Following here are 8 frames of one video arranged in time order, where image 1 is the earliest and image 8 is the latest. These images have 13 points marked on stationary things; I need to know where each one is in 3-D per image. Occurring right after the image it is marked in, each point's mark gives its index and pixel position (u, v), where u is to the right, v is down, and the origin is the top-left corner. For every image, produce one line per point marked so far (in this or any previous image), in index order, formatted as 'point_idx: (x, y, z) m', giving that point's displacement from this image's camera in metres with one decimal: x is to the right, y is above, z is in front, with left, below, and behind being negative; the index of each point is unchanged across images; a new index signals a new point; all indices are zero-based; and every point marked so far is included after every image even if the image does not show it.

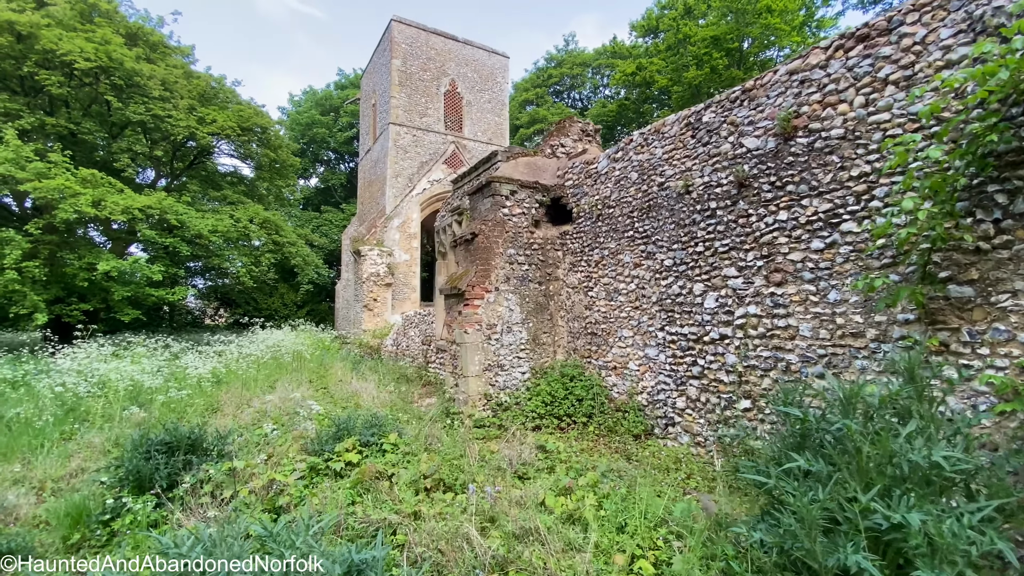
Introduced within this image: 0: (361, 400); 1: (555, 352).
0: (-2.3, -1.7, +7.2) m
1: (+0.6, -1.0, +7.0) m
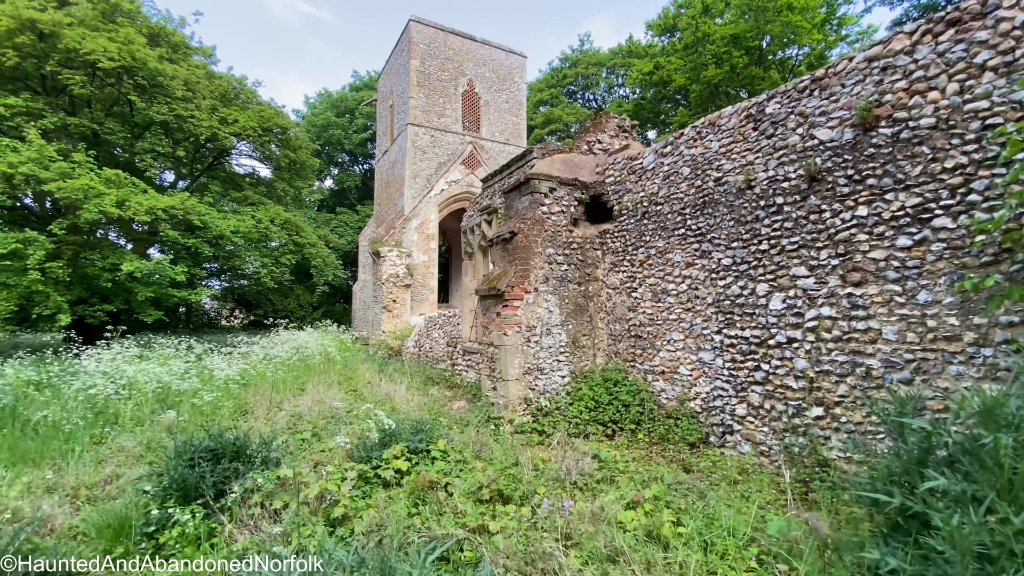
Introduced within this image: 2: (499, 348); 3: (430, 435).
0: (-1.7, -1.7, +7.0) m
1: (+1.2, -1.0, +6.7) m
2: (-0.2, -0.8, +6.3) m
3: (-0.8, -1.5, +4.8) m
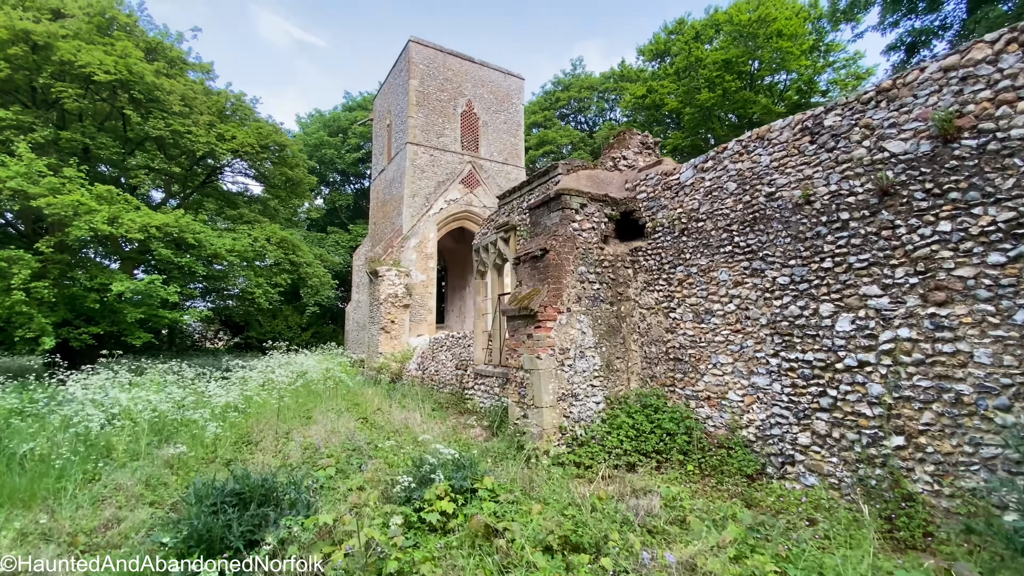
0: (-1.4, -2.0, +6.6) m
1: (+1.6, -1.2, +6.4) m
2: (+0.2, -1.1, +5.9) m
3: (-0.4, -1.7, +4.4) m
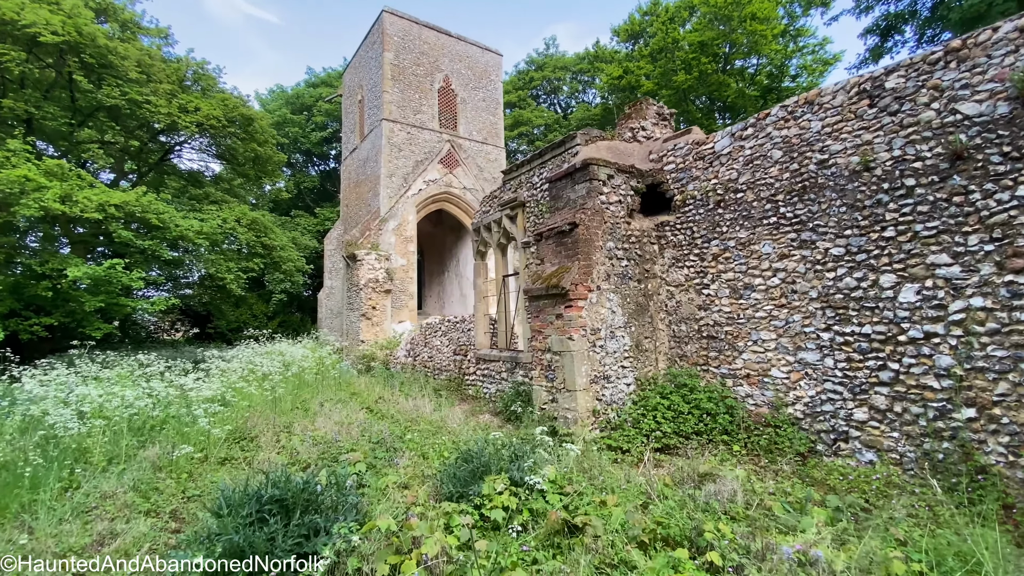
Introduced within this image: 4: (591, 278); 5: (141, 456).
0: (-1.0, -1.7, +6.1) m
1: (+1.9, -0.9, +6.2) m
2: (+0.6, -0.8, +5.6) m
3: (+0.1, -1.4, +4.0) m
4: (+0.9, +0.1, +5.6) m
5: (-4.2, -1.9, +5.4) m
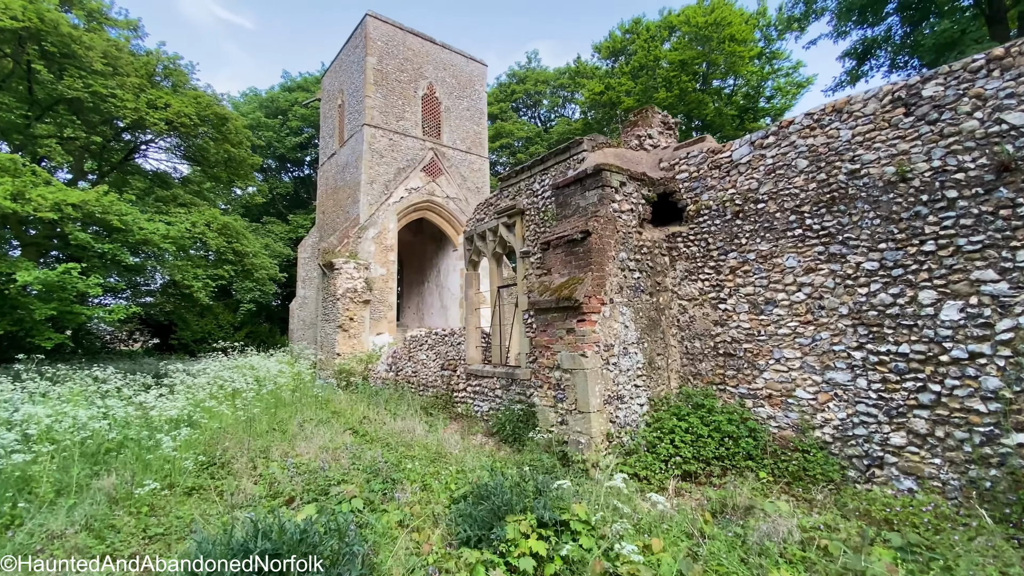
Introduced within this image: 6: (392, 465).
0: (-1.0, -1.8, +5.6) m
1: (+1.9, -1.1, +5.8) m
2: (+0.6, -0.9, +5.2) m
3: (+0.2, -1.5, +3.6) m
4: (+1.0, 0.0, +5.2) m
5: (-4.1, -2.0, +4.7) m
6: (-1.2, -1.7, +4.7) m
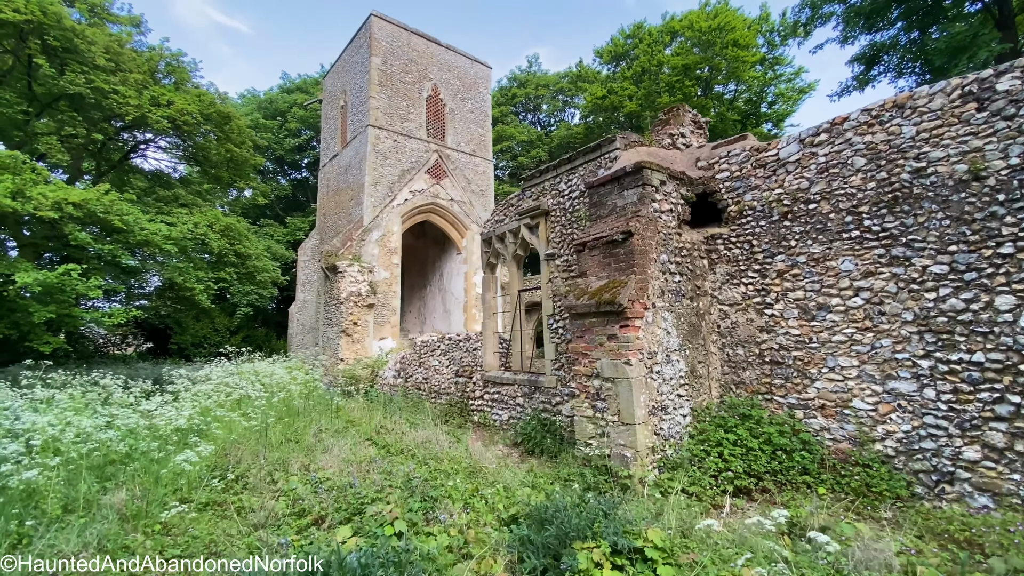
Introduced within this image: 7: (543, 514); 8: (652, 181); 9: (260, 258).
0: (-0.6, -1.9, +5.3) m
1: (+2.3, -1.2, +5.5) m
2: (+1.0, -1.0, +4.9) m
3: (+0.6, -1.6, +3.3) m
4: (+1.4, -0.1, +4.9) m
5: (-3.7, -2.0, +4.4) m
6: (-0.8, -1.7, +4.3) m
7: (+0.2, -1.5, +3.2) m
8: (+1.5, +1.2, +5.2) m
9: (-7.6, +0.9, +14.5) m
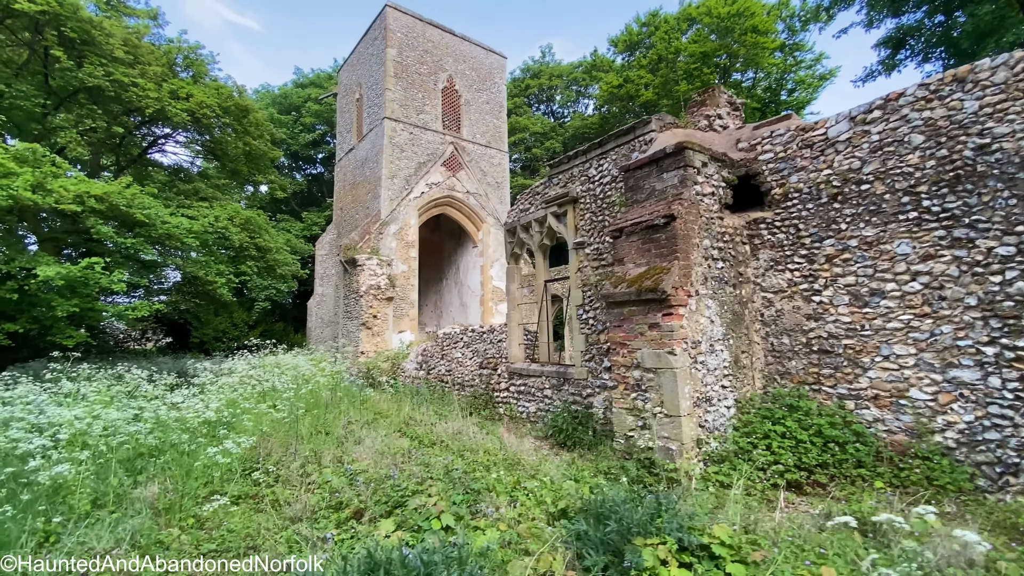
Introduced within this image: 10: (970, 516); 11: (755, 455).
0: (-0.2, -1.7, +5.2) m
1: (+2.7, -1.0, +5.3) m
2: (+1.4, -0.8, +4.7) m
3: (+1.0, -1.4, +3.1) m
4: (+1.8, +0.1, +4.7) m
5: (-3.4, -1.9, +4.3) m
6: (-0.4, -1.6, +4.2) m
7: (+0.5, -1.4, +3.0) m
8: (+1.9, +1.3, +5.0) m
9: (-7.1, +1.1, +14.5) m
10: (+3.5, -1.7, +3.6) m
11: (+2.3, -1.6, +4.6) m
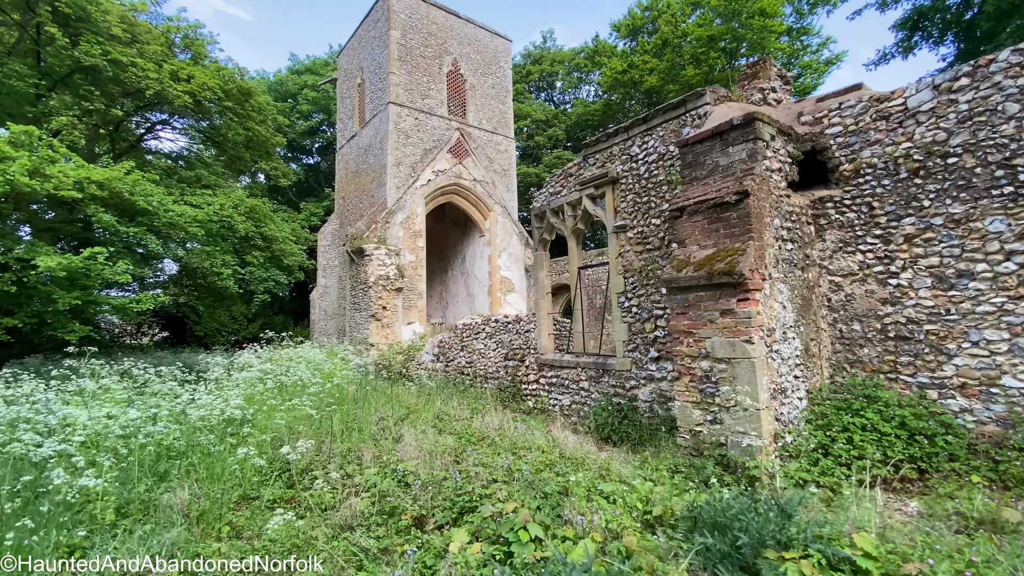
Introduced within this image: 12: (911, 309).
0: (+0.3, -1.6, +4.8) m
1: (+3.2, -0.8, +5.0) m
2: (+2.0, -0.7, +4.4) m
3: (+1.6, -1.3, +2.8) m
4: (+2.3, +0.2, +4.4) m
5: (-2.8, -1.8, +3.9) m
6: (+0.2, -1.5, +3.9) m
7: (+1.1, -1.3, +2.7) m
8: (+2.4, +1.5, +4.6) m
9: (-6.7, +1.4, +14.0) m
10: (+4.0, -1.6, +3.3) m
11: (+2.9, -1.4, +4.3) m
12: (+3.8, -0.2, +4.5) m
